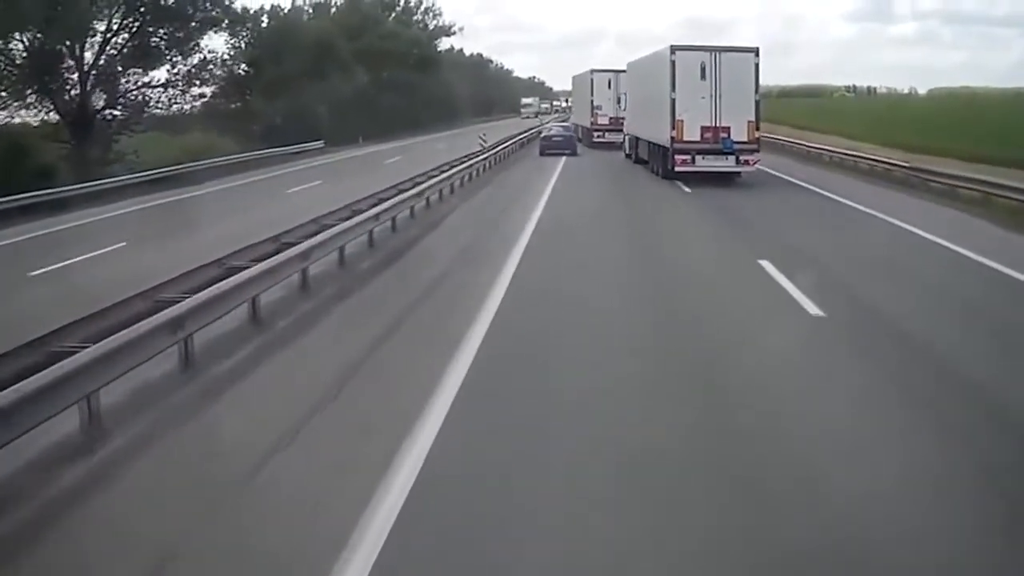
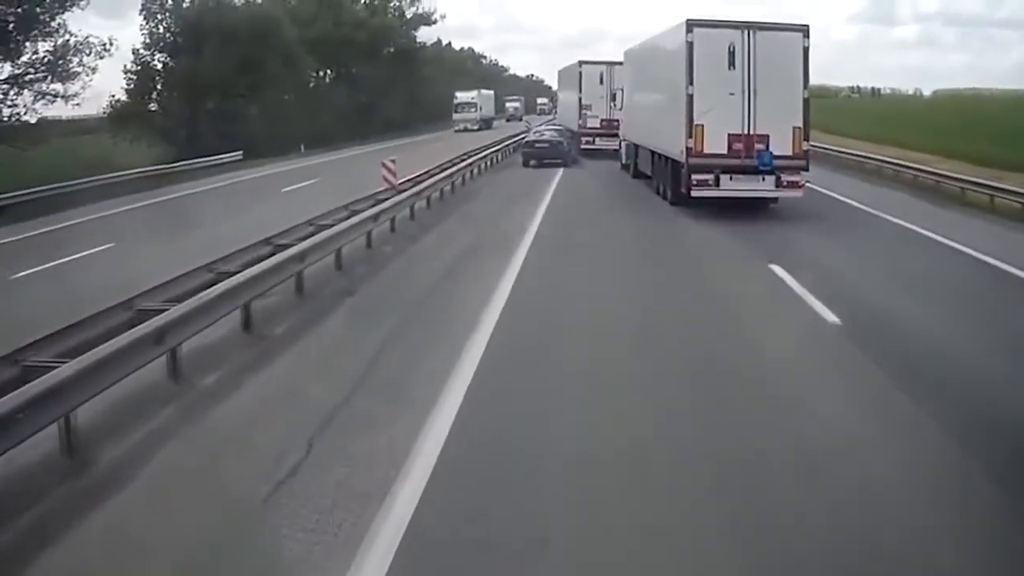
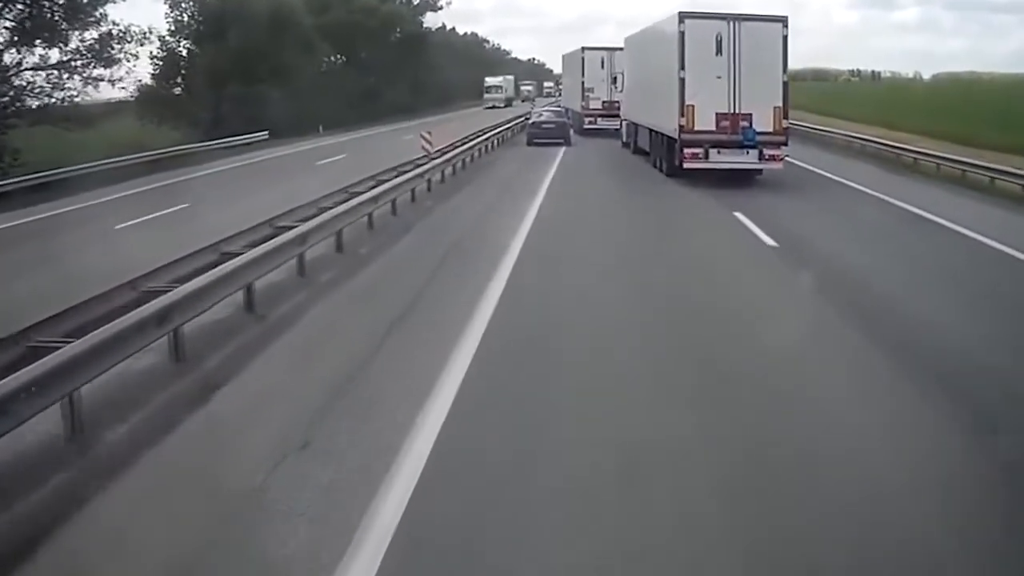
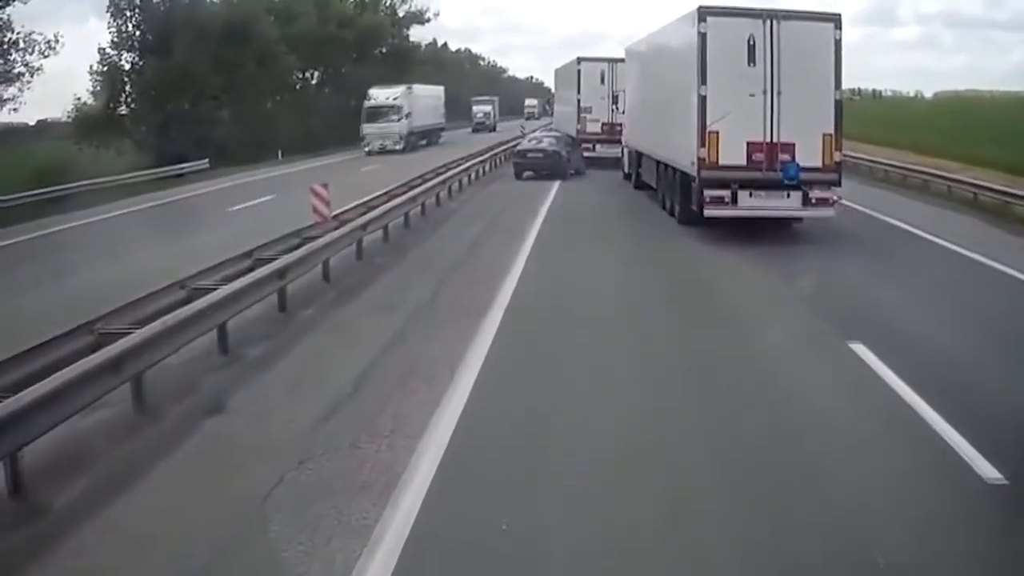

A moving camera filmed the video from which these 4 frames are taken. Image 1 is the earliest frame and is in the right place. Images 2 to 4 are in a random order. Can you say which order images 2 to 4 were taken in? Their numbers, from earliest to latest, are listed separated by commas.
3, 2, 4
